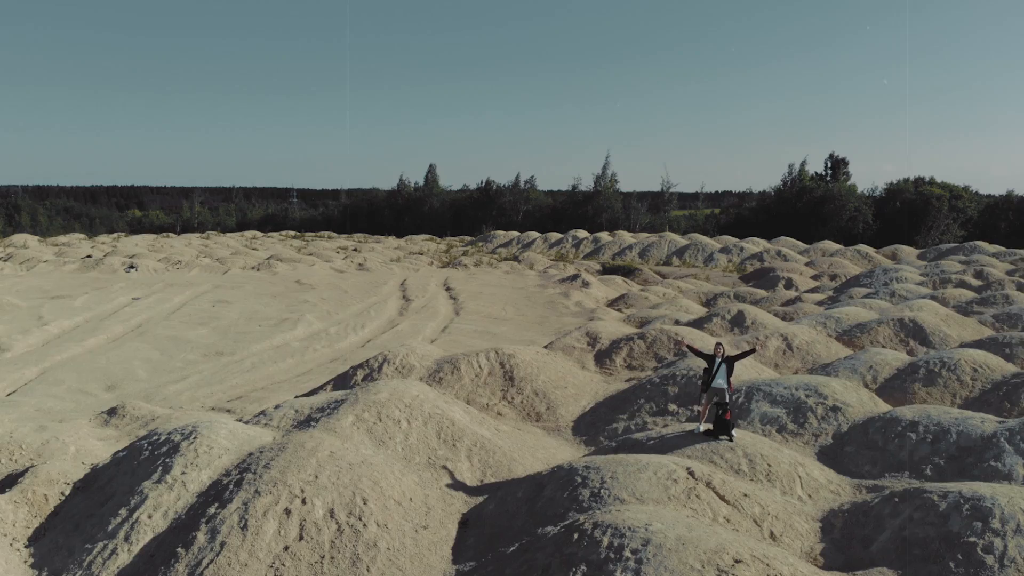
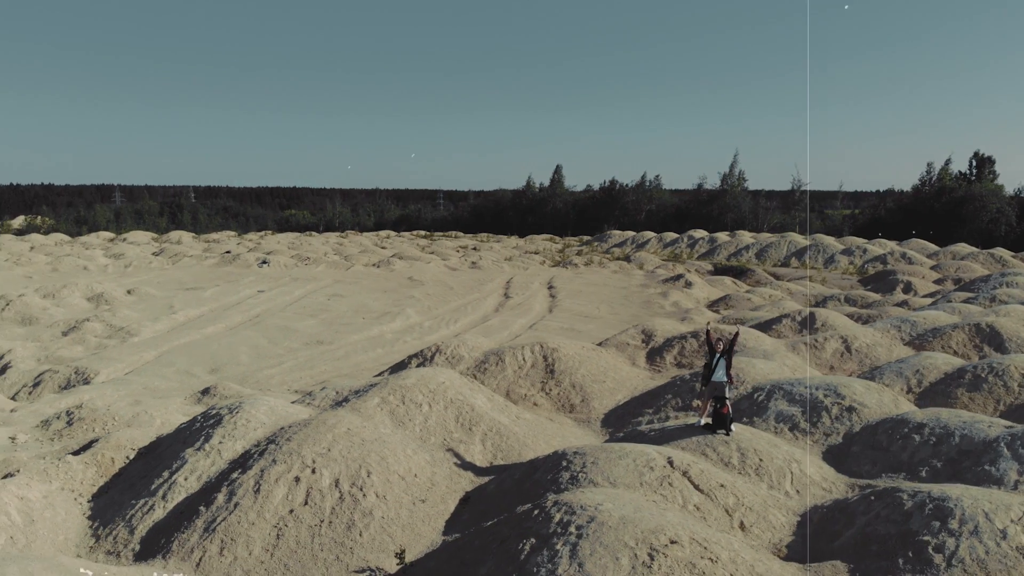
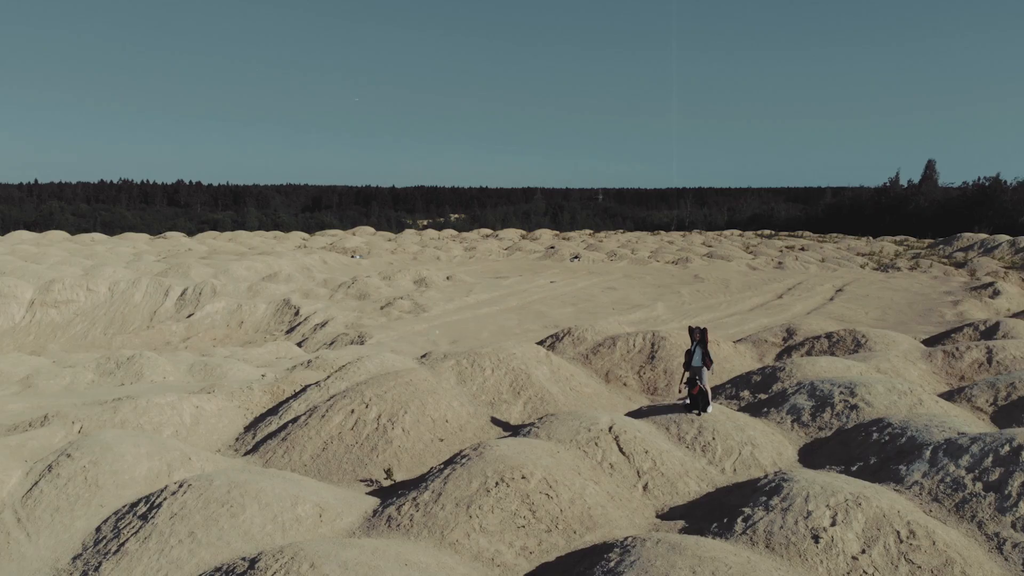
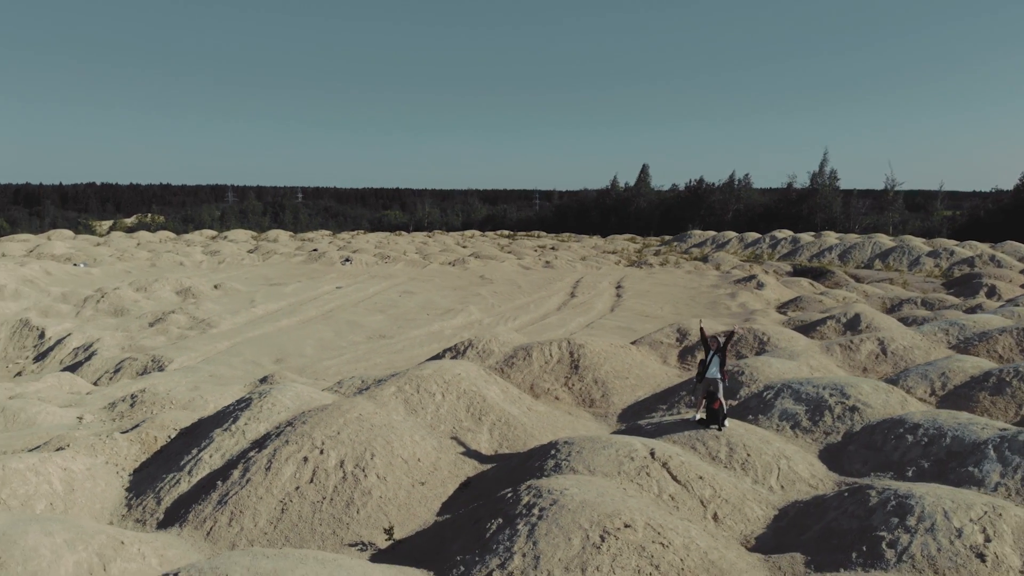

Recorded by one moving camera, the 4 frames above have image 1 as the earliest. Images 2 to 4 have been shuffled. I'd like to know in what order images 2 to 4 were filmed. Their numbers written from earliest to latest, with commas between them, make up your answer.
2, 4, 3
